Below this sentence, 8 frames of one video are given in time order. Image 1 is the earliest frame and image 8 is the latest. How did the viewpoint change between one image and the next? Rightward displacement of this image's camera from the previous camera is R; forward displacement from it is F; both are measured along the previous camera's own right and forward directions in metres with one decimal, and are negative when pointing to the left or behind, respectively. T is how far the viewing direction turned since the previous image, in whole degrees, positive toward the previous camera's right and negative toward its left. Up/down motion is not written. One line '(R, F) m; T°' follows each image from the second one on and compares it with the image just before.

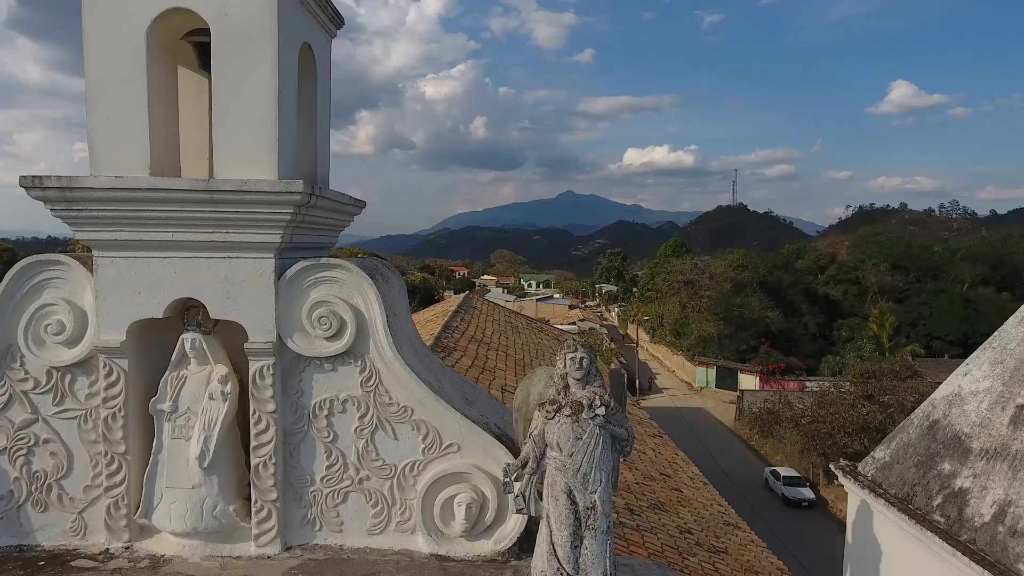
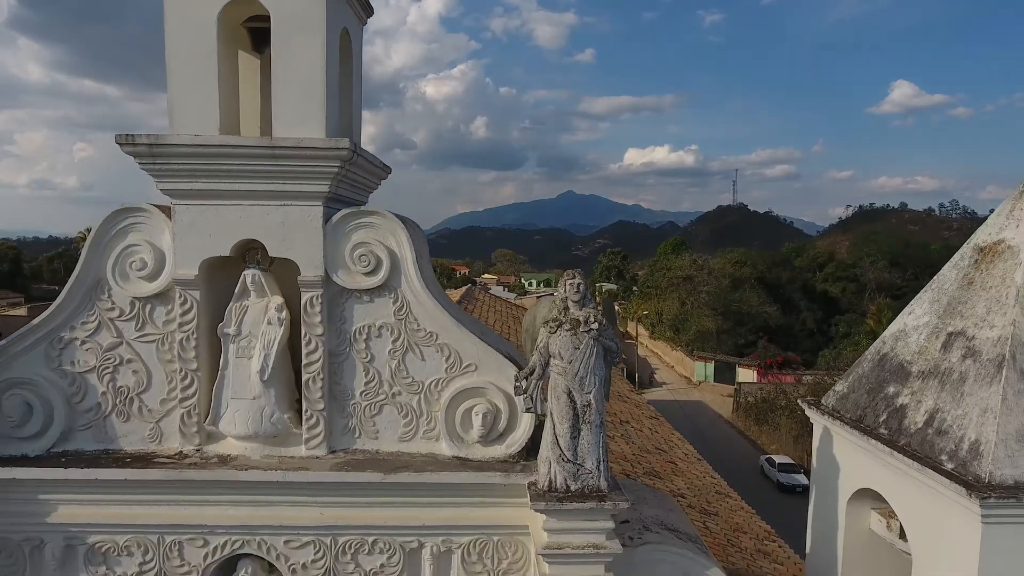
(0.0, -0.6) m; 0°
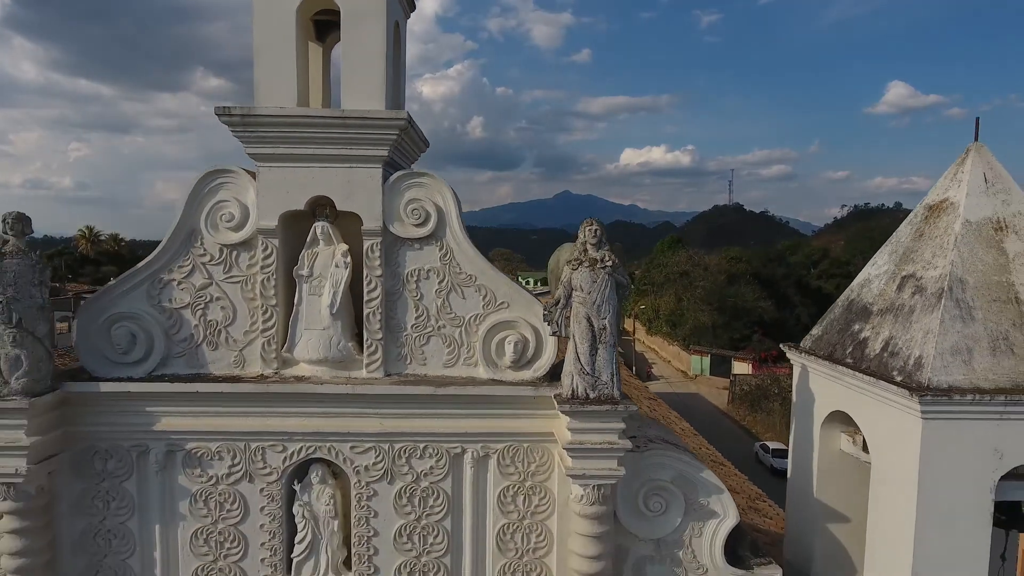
(-0.2, -0.8) m; 0°
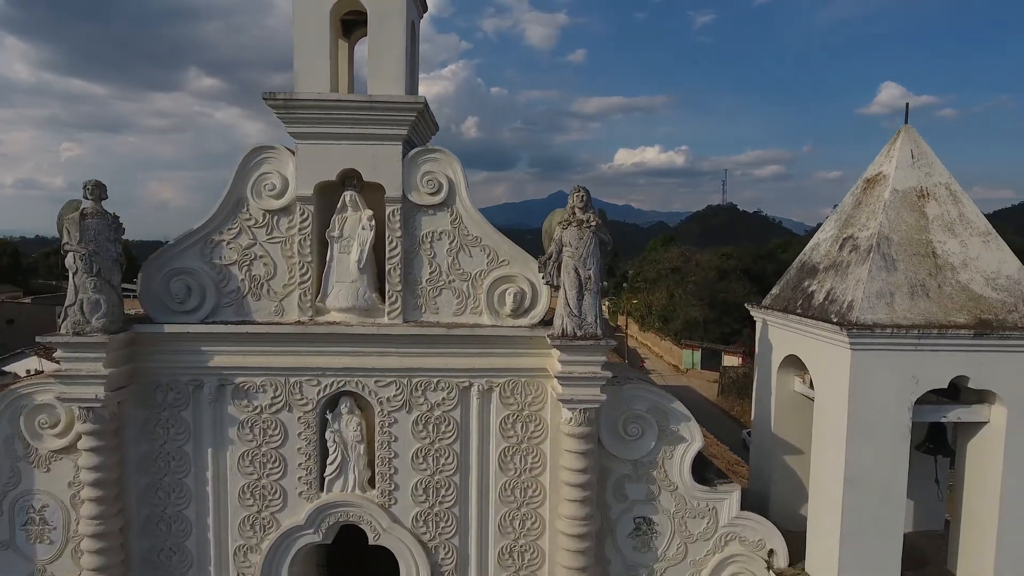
(0.0, -0.8) m; 0°
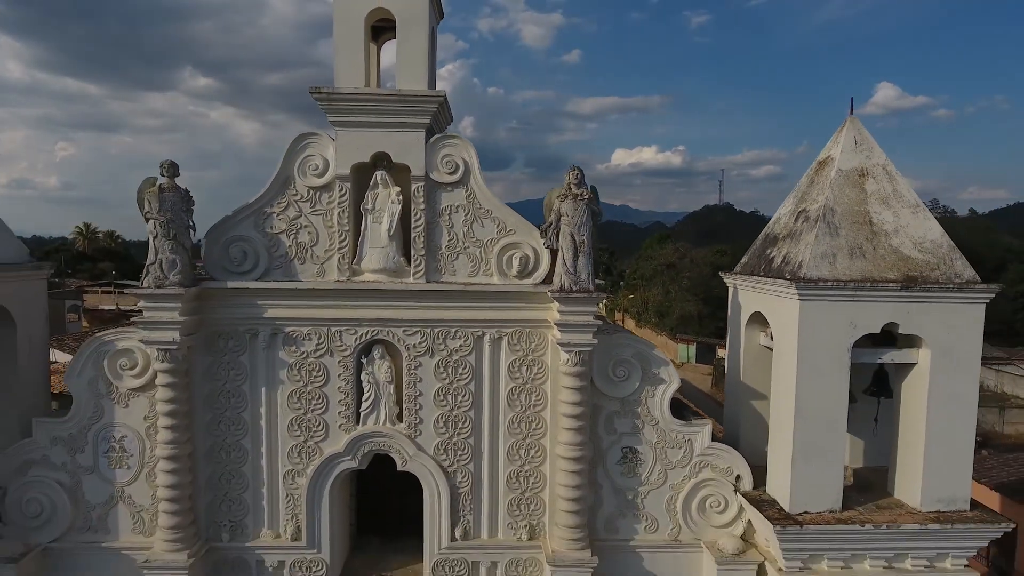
(-0.1, -1.0) m; 0°
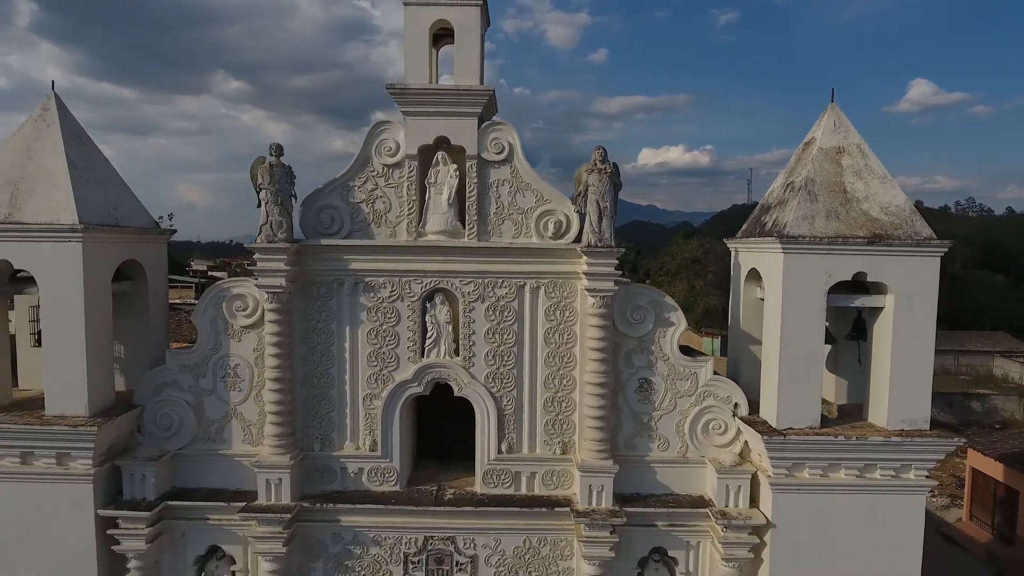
(-0.1, -1.4) m; -2°
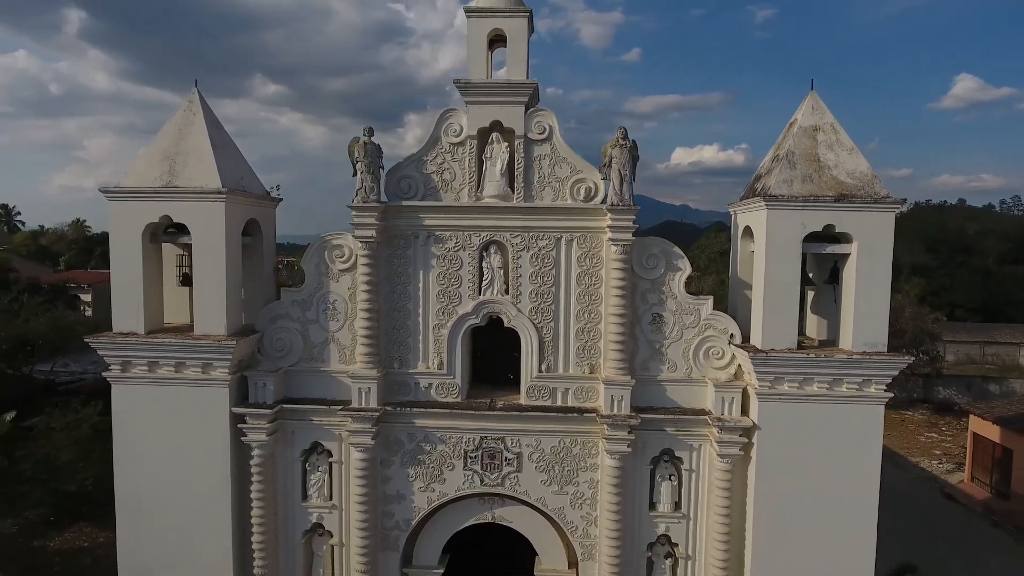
(-0.1, -2.0) m; -3°
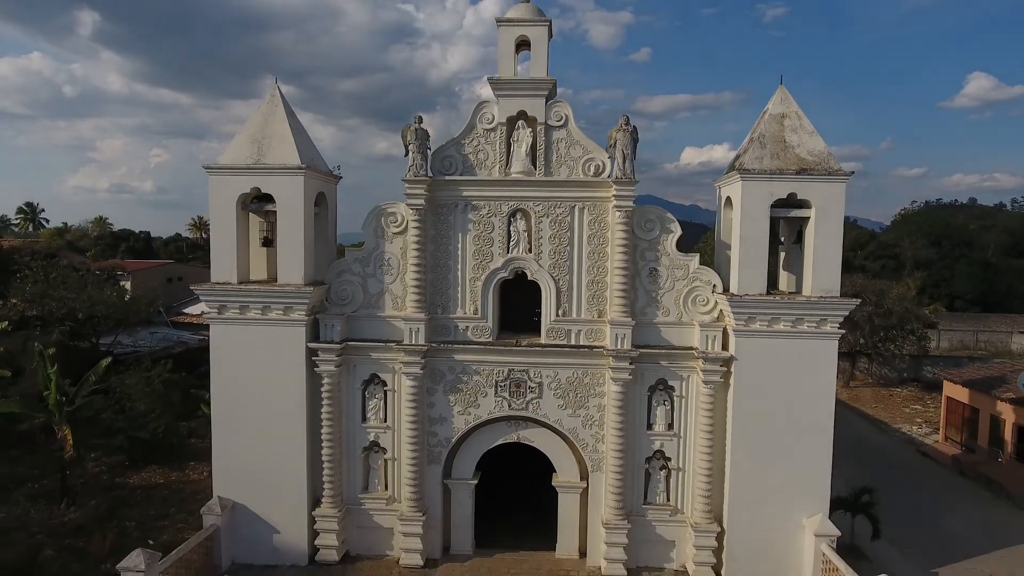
(-0.2, -2.2) m; -1°
